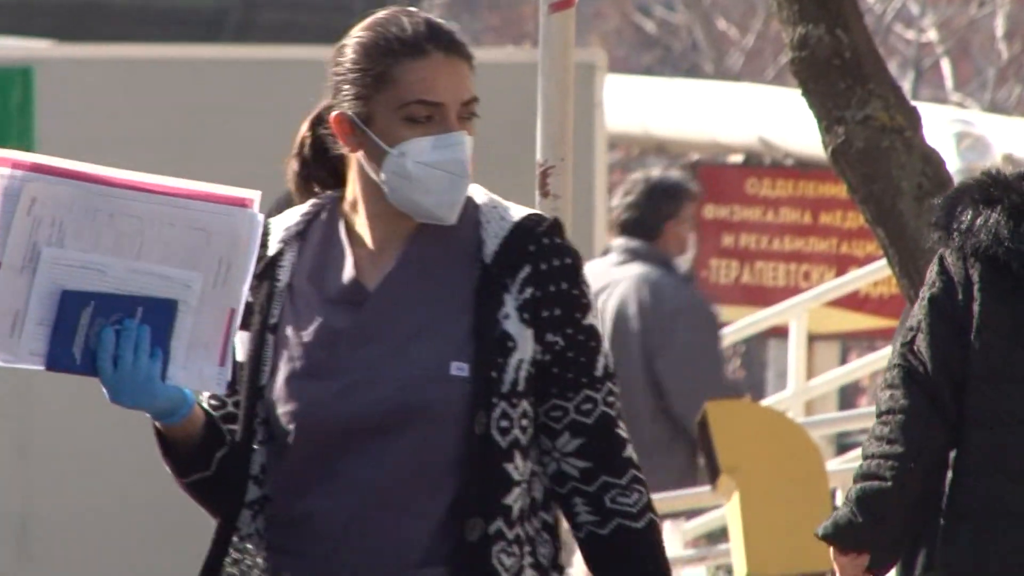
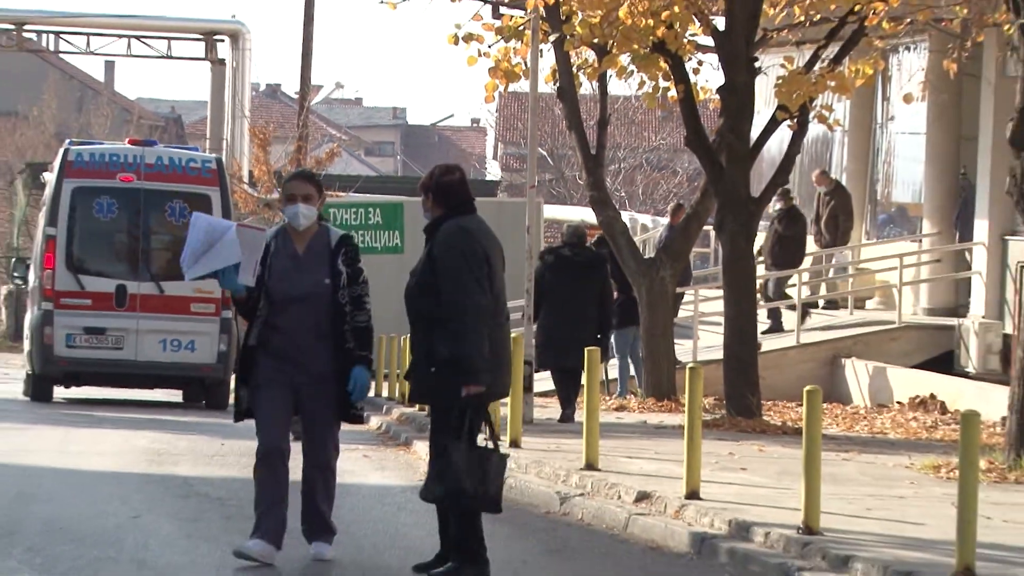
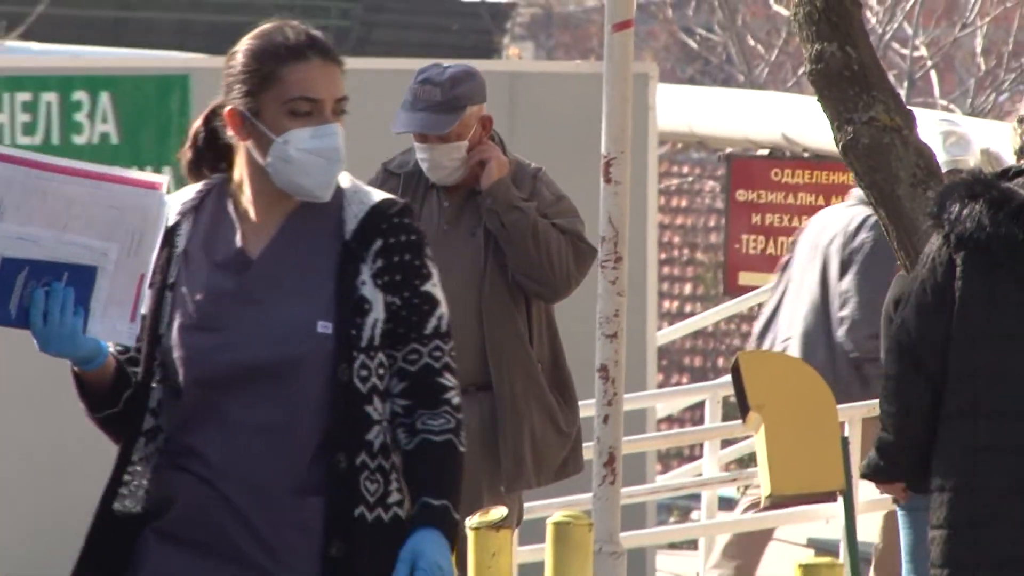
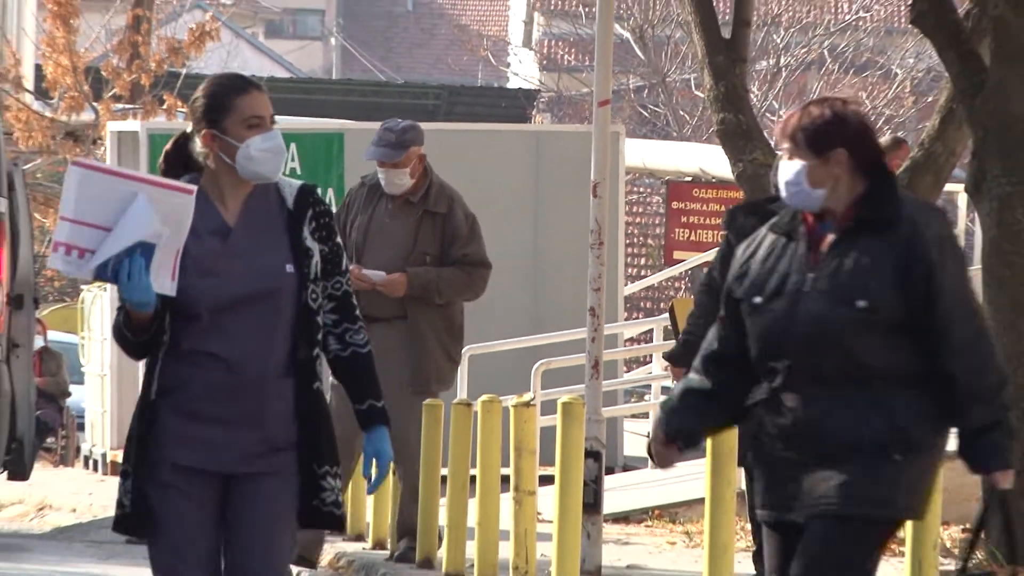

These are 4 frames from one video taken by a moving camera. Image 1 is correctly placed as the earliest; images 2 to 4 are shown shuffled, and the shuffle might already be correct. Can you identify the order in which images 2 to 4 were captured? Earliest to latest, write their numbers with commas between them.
3, 4, 2
